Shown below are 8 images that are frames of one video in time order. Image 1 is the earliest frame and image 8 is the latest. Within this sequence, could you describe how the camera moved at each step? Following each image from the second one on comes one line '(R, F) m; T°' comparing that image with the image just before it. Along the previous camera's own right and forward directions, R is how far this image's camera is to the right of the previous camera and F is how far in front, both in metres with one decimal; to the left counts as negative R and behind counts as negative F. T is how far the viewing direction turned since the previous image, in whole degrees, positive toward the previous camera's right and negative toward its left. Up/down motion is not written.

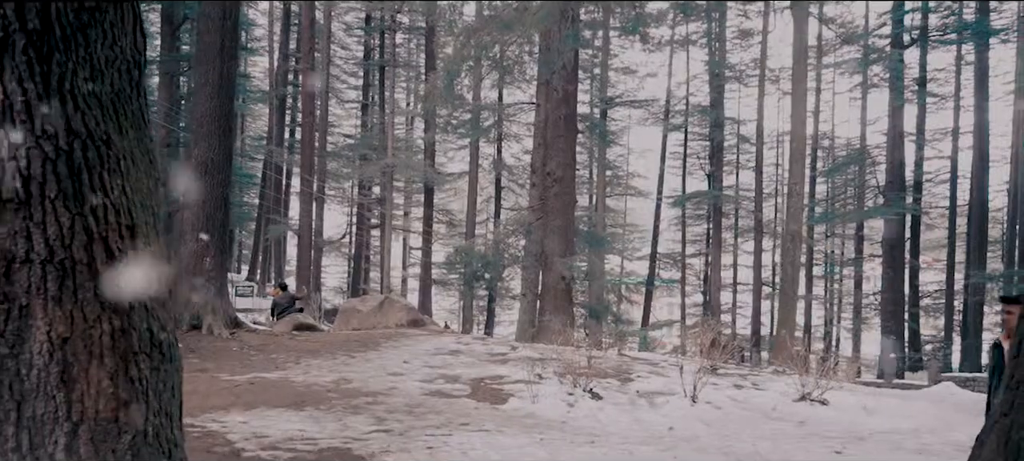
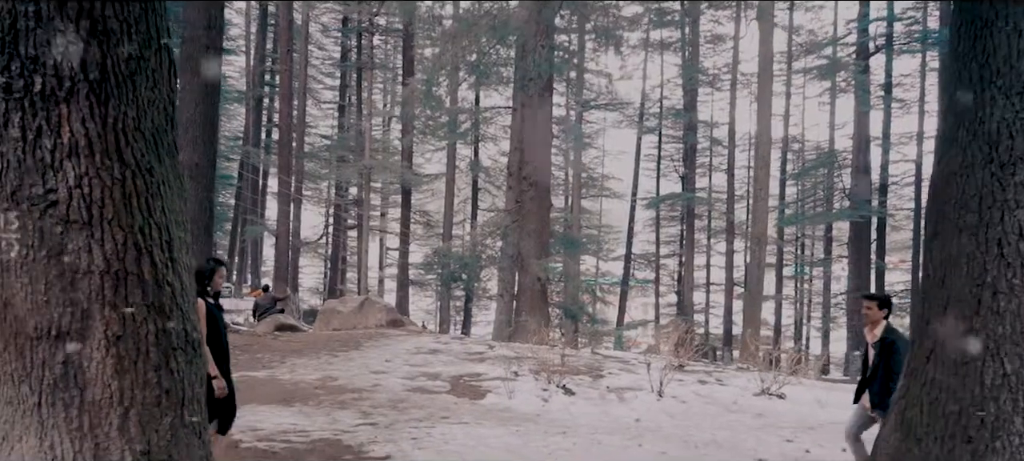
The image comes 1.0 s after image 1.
(0.0, -0.5) m; +2°
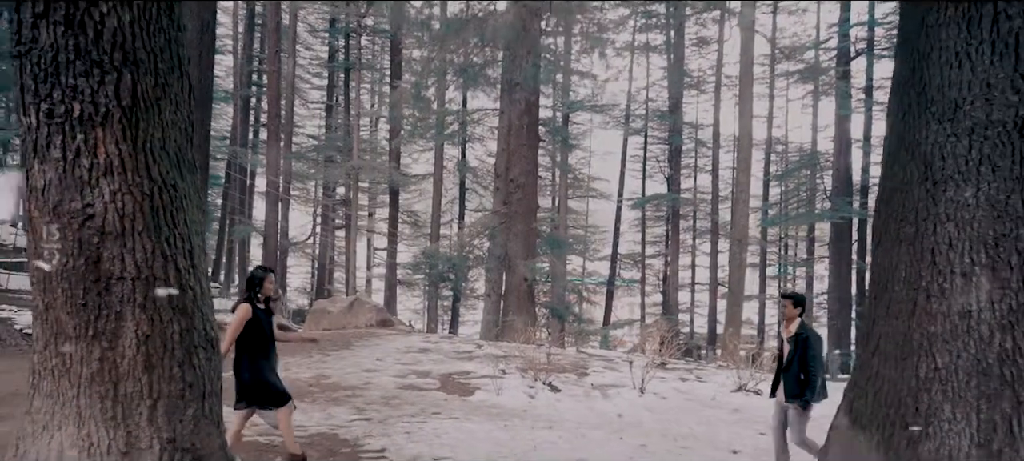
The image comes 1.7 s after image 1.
(0.0, -0.3) m; +1°
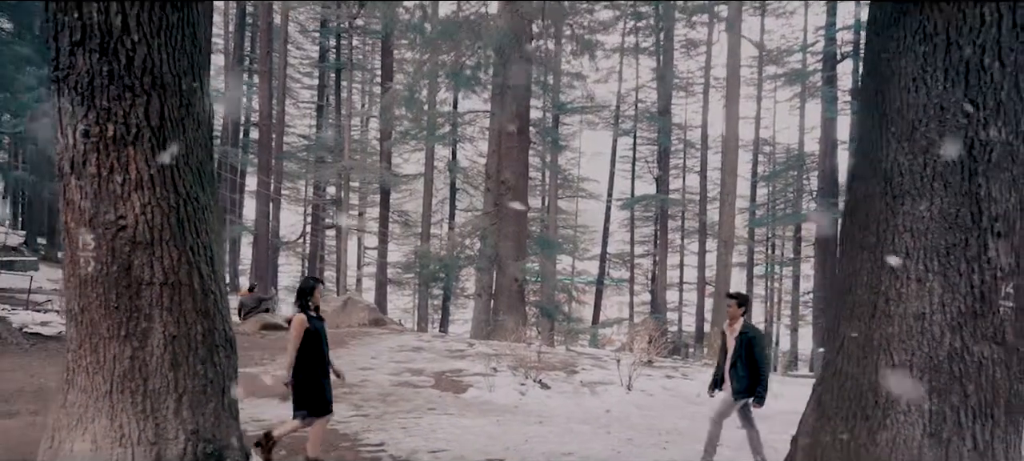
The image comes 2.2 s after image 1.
(0.0, -0.3) m; +1°
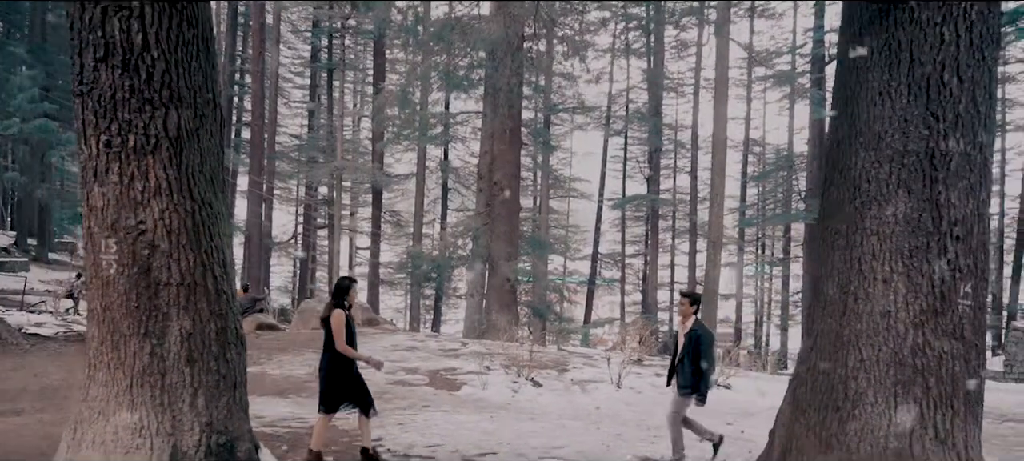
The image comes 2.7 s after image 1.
(0.0, -0.2) m; +1°
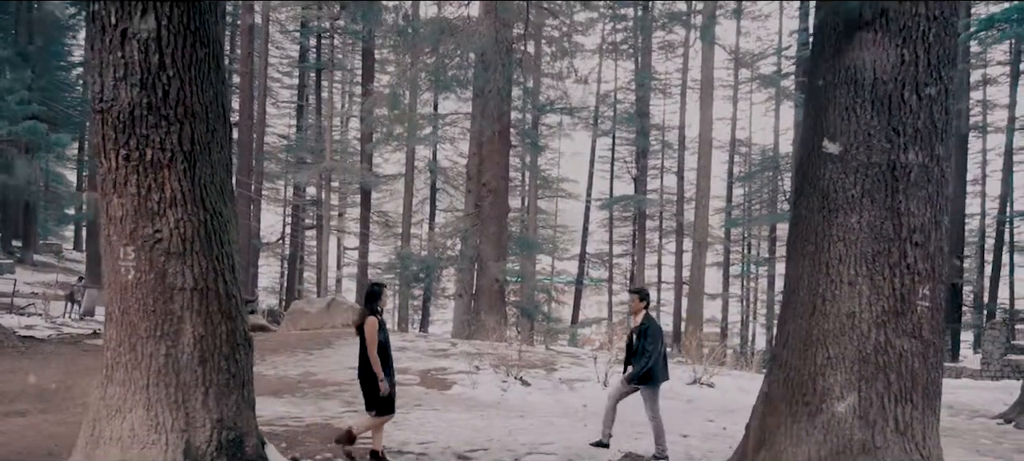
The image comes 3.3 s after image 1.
(0.0, -0.3) m; +1°
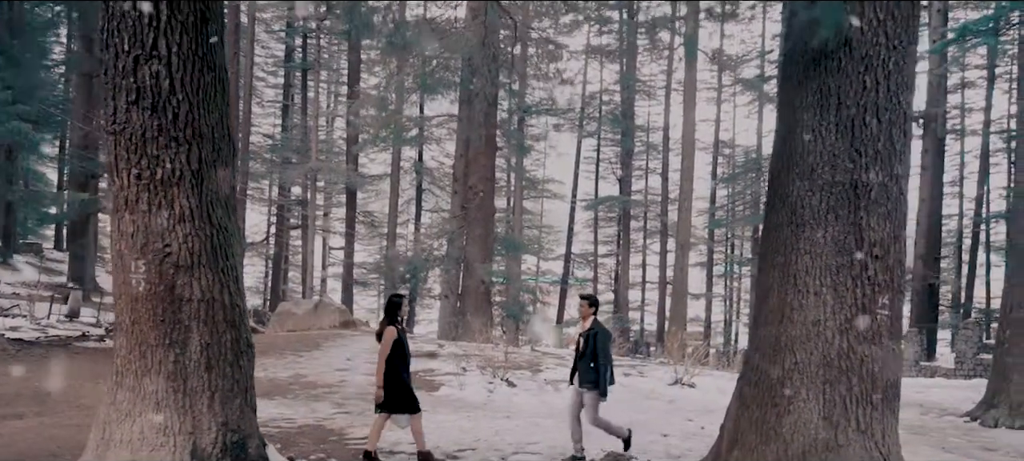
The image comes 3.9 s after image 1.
(0.0, -0.2) m; +1°
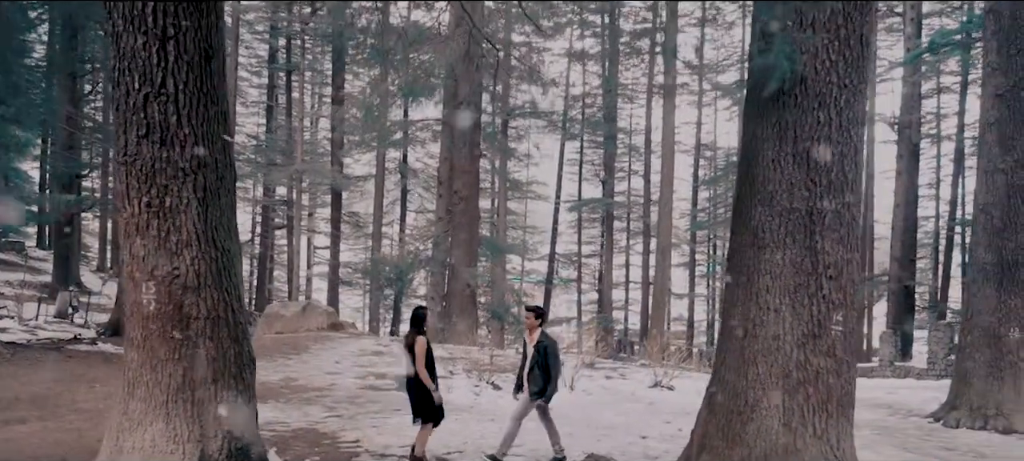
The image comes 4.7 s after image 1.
(0.0, -0.3) m; +1°
